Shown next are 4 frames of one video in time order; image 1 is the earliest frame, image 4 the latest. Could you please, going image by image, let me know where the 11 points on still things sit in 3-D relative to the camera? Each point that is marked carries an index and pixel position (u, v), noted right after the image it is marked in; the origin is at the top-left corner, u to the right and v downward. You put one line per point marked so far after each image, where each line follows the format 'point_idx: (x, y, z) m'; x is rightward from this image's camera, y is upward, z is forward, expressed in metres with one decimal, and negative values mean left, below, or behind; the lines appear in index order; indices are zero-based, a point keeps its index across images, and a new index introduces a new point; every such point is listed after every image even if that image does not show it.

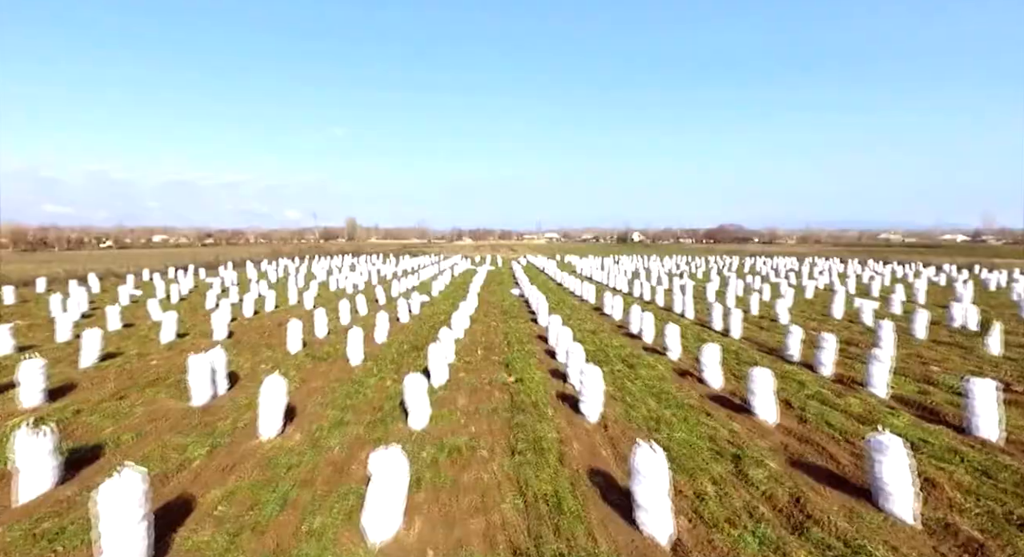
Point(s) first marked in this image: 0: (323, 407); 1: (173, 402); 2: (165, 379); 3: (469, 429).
0: (-3.8, -2.6, +9.4) m
1: (-6.9, -2.5, +9.4) m
2: (-8.1, -2.3, +10.7) m
3: (-0.8, -2.7, +8.2) m
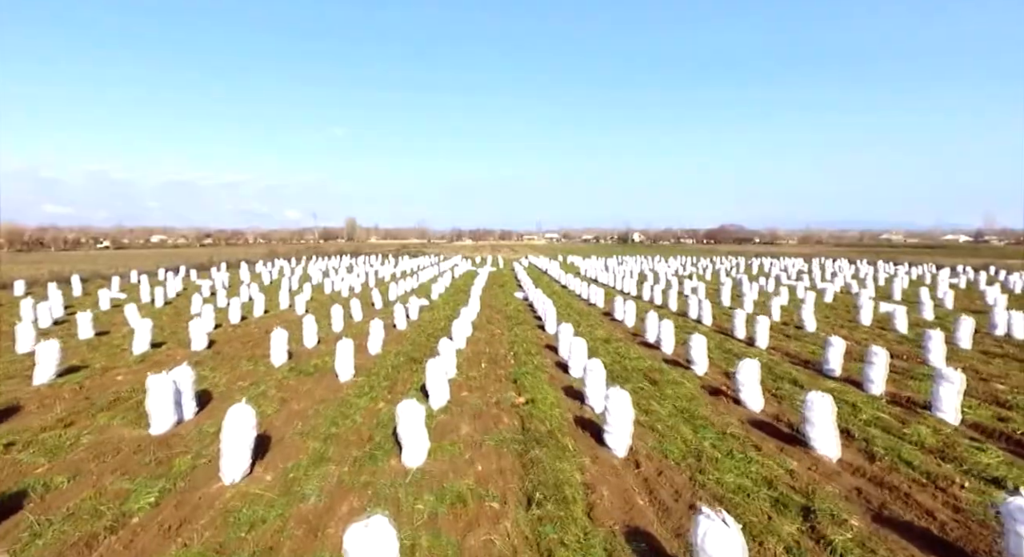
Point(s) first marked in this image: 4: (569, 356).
0: (-3.6, -2.7, +8.0) m
1: (-6.7, -2.6, +8.0) m
2: (-7.9, -2.5, +9.4) m
3: (-0.5, -2.8, +6.8) m
4: (+1.6, -2.2, +12.9) m
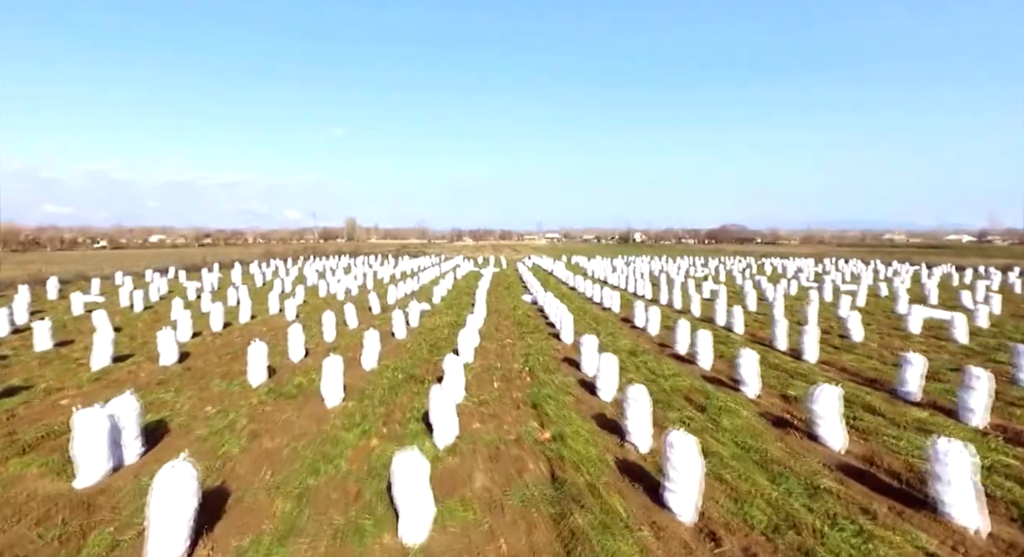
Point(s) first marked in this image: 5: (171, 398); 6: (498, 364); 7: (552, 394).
0: (-3.2, -2.9, +6.2) m
1: (-6.3, -2.8, +6.2) m
2: (-7.5, -2.6, +7.6) m
3: (-0.2, -2.9, +5.0) m
4: (+2.0, -2.3, +11.1) m
5: (-7.2, -2.5, +9.7) m
6: (-0.4, -2.3, +12.5) m
7: (+0.9, -2.5, +10.1) m
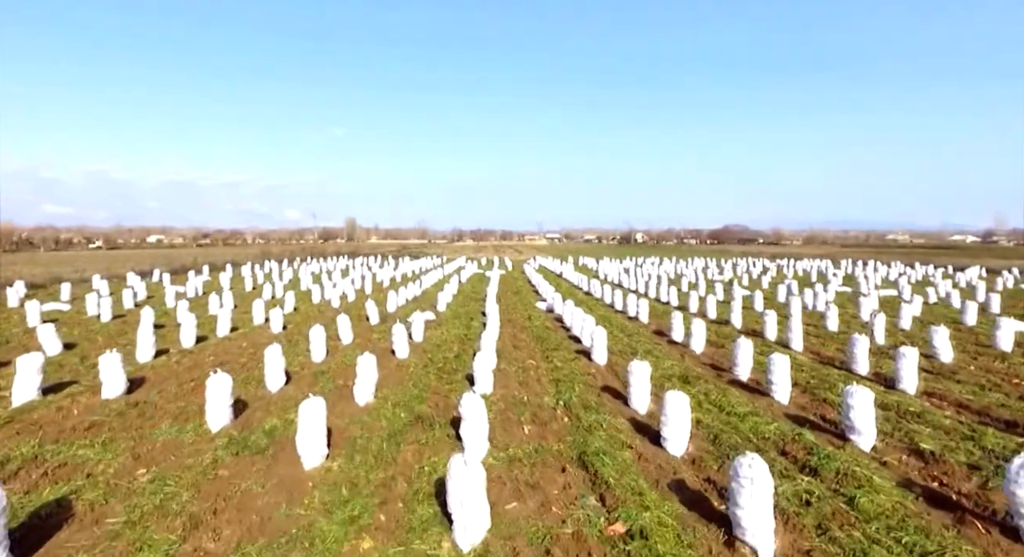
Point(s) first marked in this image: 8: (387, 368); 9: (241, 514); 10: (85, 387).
0: (-2.6, -3.1, +3.7) m
1: (-5.6, -3.0, +3.8) m
2: (-6.8, -2.8, +5.1) m
3: (+0.5, -3.2, +2.5) m
4: (+2.6, -2.5, +8.6) m
5: (-6.5, -2.8, +7.2) m
6: (+0.3, -2.6, +10.1) m
7: (+1.5, -2.7, +7.6) m
8: (-3.4, -2.4, +12.5) m
9: (-3.4, -2.9, +5.8) m
10: (-9.6, -2.4, +10.4) m
